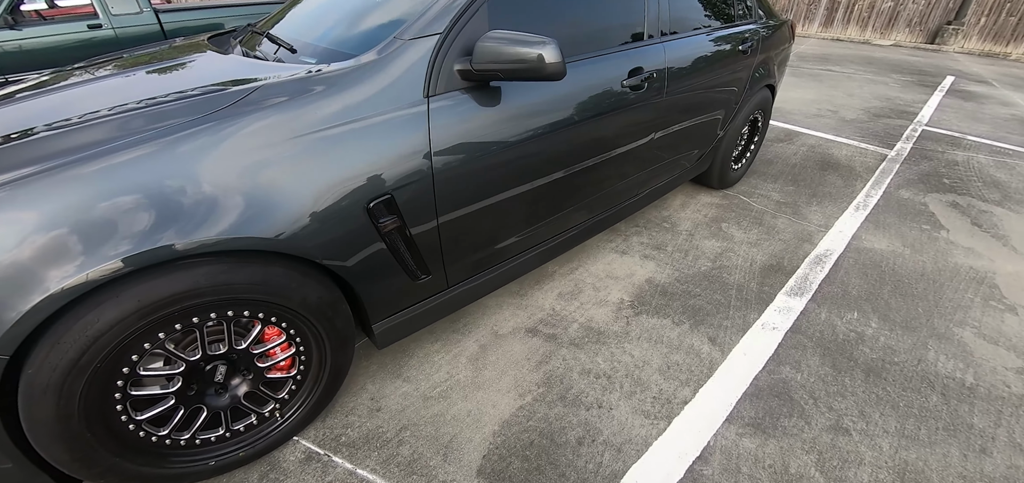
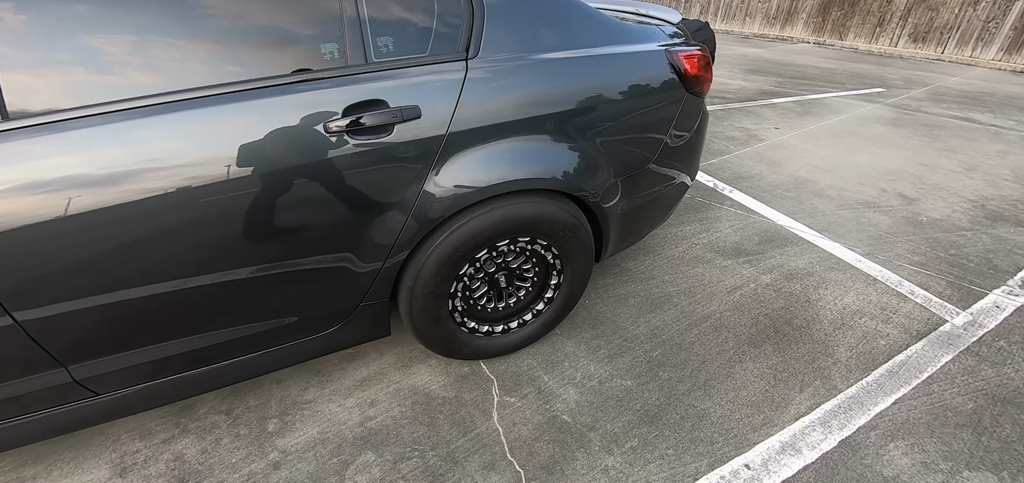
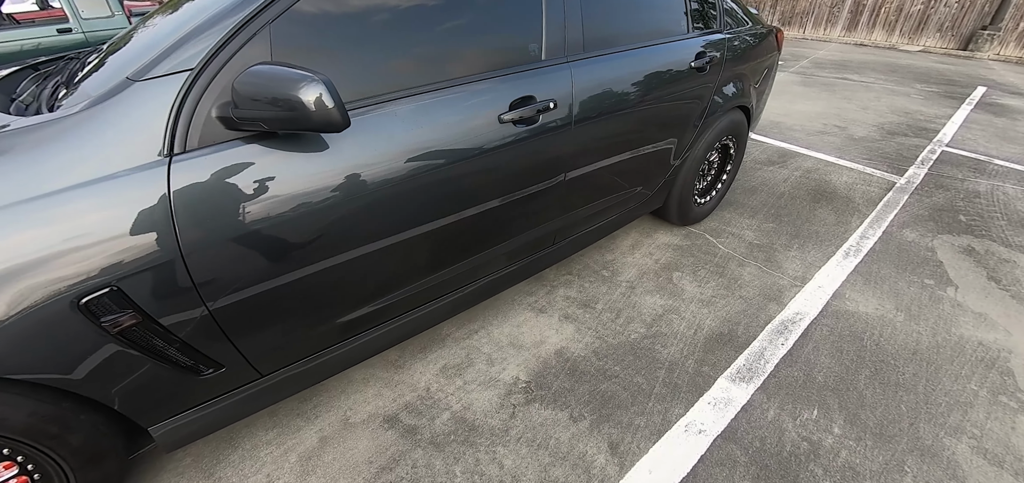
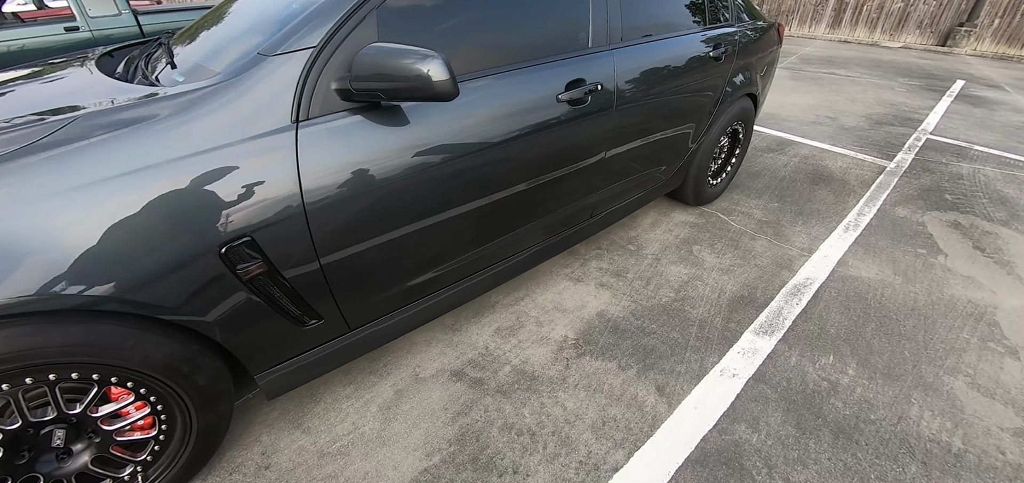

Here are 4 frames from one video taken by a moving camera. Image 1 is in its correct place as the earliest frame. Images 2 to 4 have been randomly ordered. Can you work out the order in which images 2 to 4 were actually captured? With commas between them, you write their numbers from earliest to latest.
4, 3, 2
